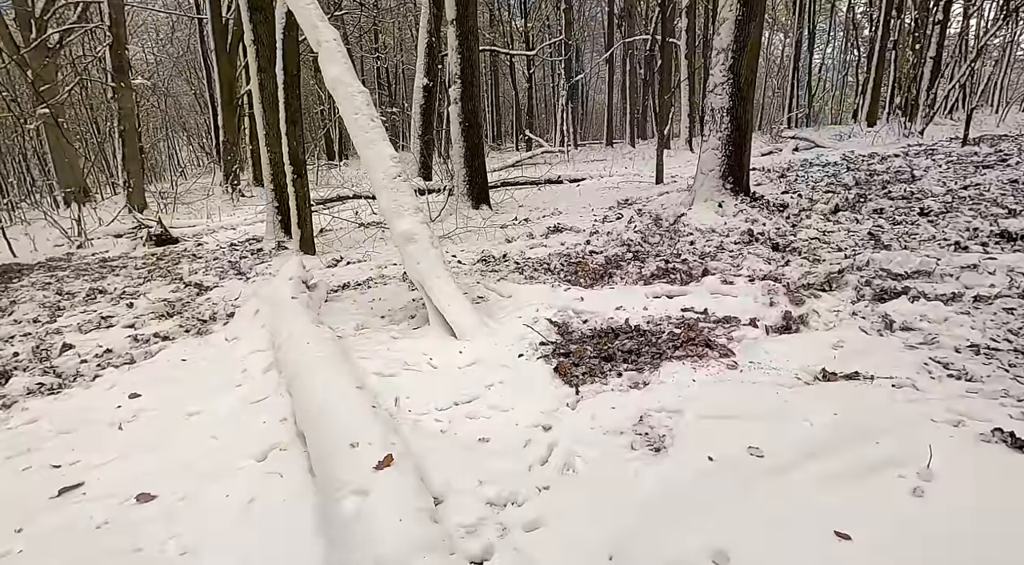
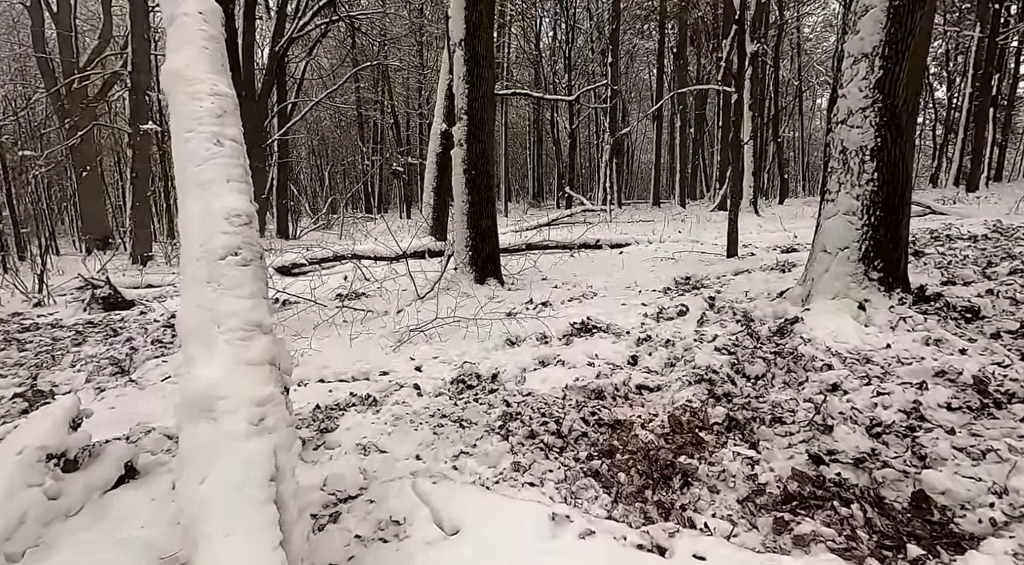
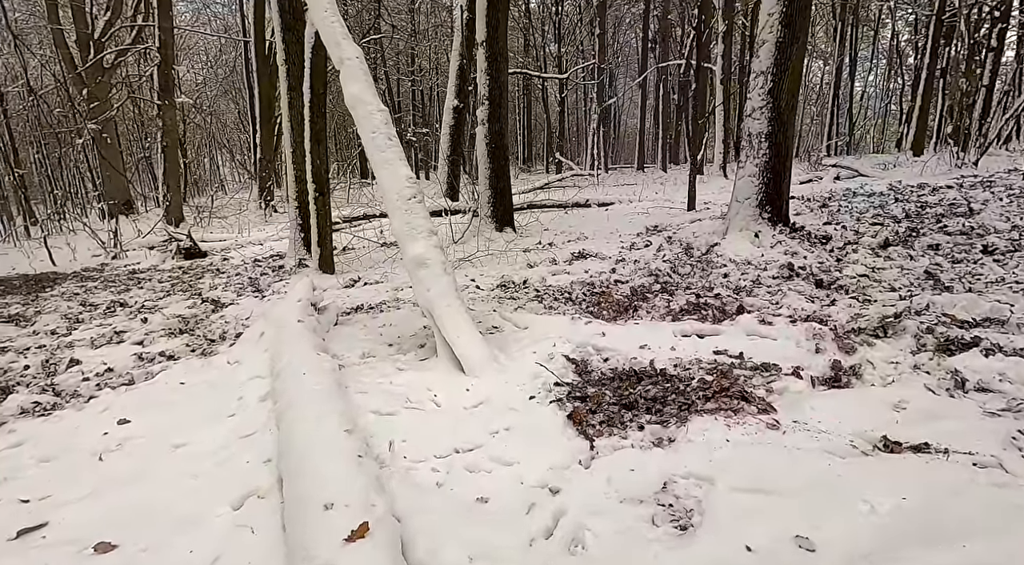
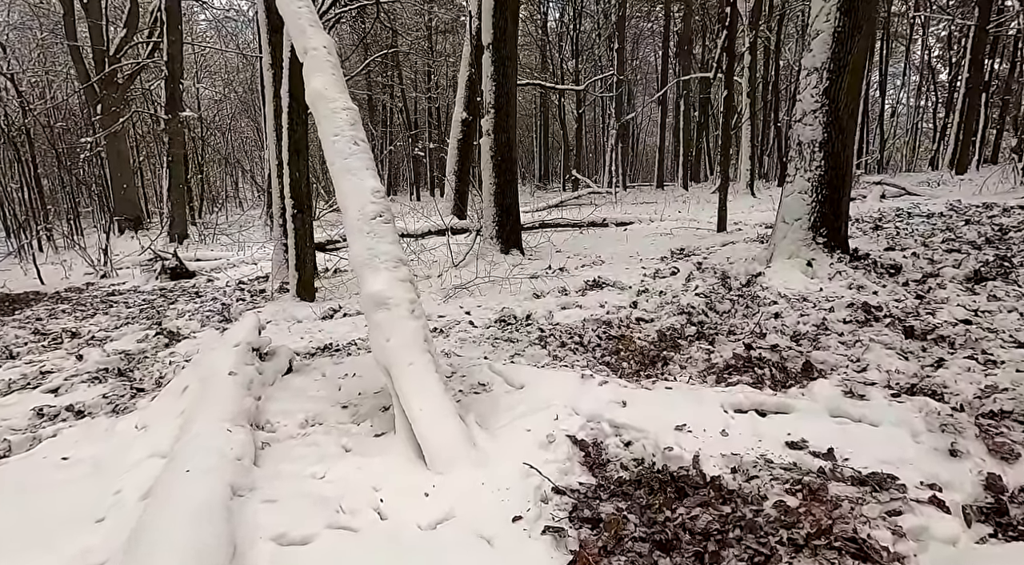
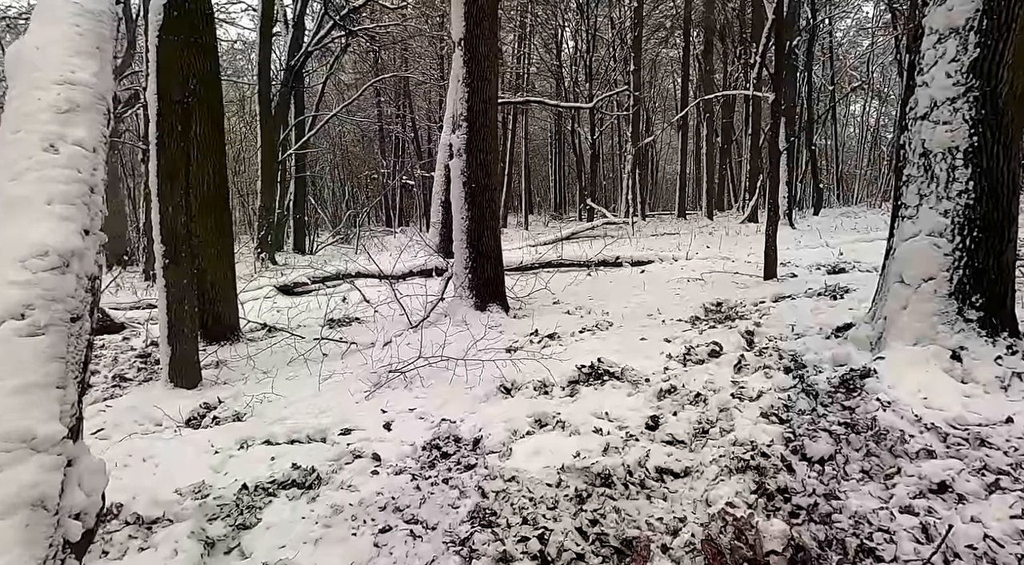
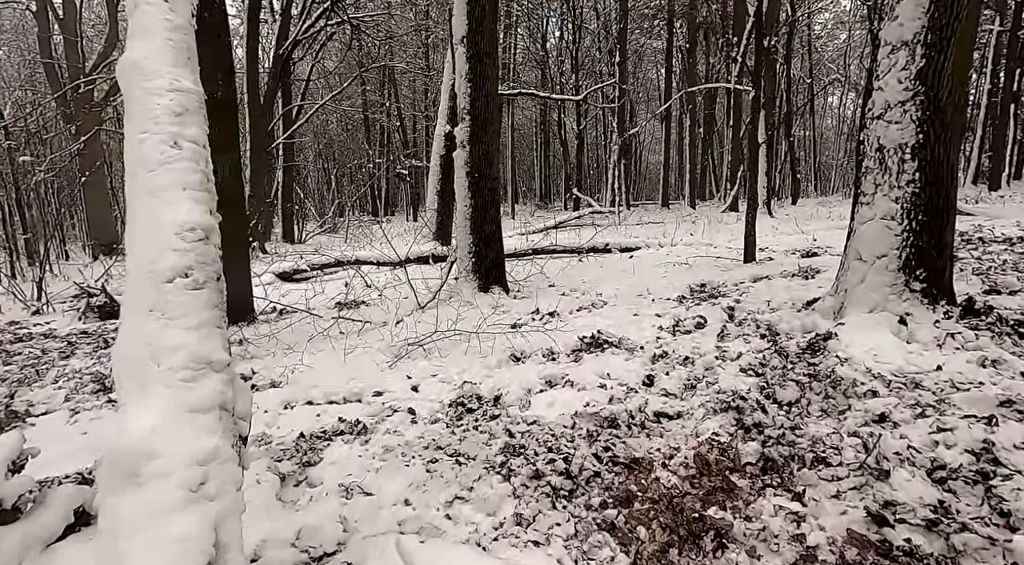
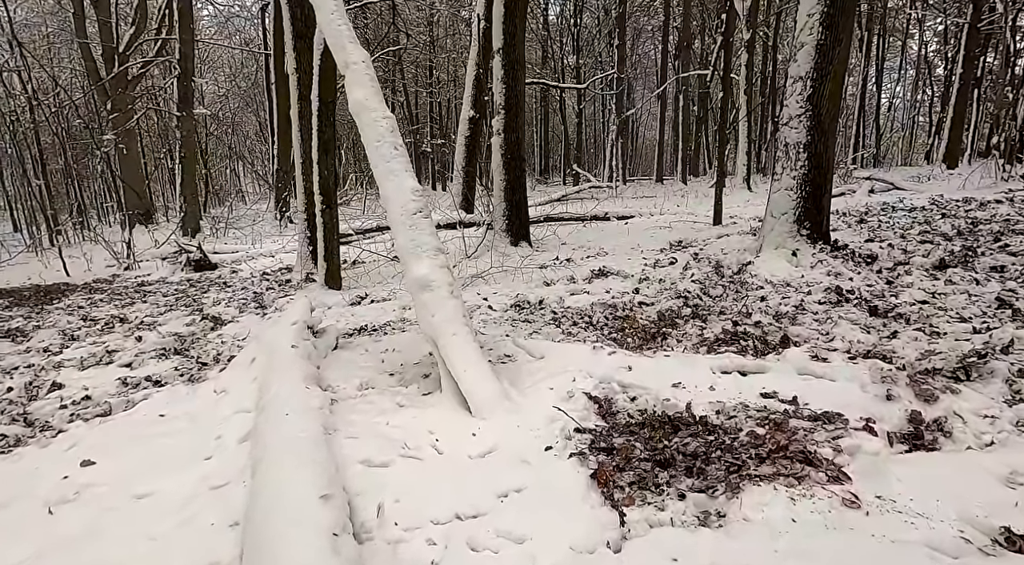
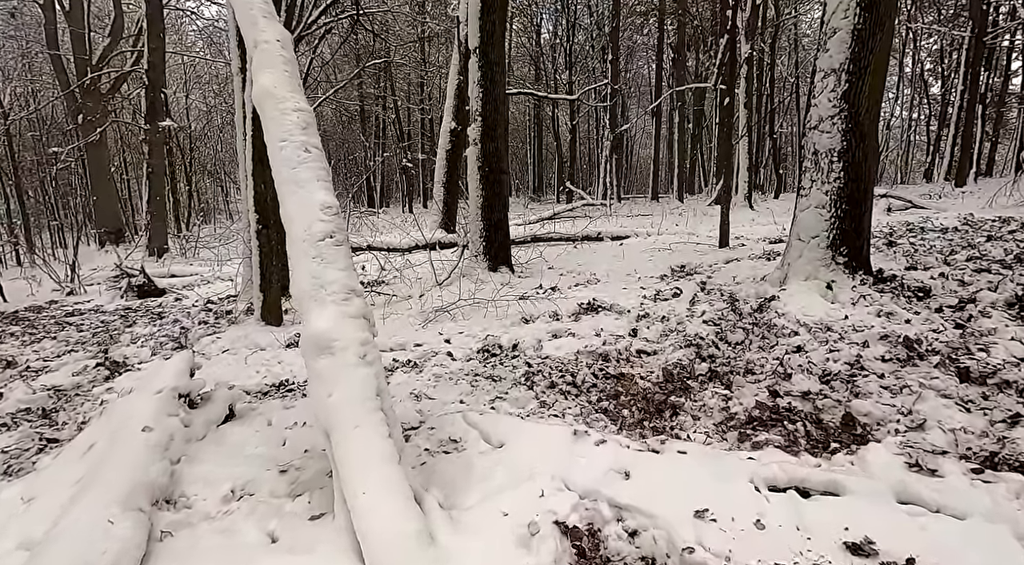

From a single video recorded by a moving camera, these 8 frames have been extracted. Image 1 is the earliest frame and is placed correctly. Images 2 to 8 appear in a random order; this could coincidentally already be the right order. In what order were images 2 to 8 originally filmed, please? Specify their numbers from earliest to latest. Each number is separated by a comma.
3, 7, 4, 8, 2, 6, 5
